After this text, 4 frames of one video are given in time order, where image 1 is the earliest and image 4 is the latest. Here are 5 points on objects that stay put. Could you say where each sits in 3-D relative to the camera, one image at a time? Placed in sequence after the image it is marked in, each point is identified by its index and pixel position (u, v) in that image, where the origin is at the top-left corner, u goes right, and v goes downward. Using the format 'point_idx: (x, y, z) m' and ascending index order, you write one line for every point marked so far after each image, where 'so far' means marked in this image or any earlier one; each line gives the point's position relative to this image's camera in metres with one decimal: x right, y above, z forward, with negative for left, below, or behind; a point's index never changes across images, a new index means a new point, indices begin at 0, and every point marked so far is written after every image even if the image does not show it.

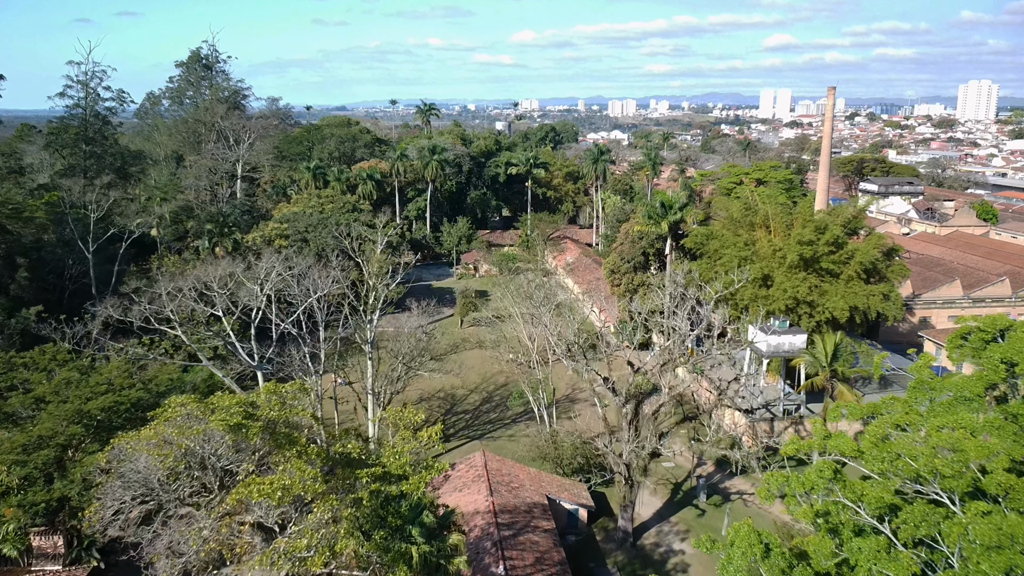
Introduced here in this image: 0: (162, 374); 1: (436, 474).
0: (-6.6, -1.7, +15.7) m
1: (-1.0, -2.4, +10.9) m
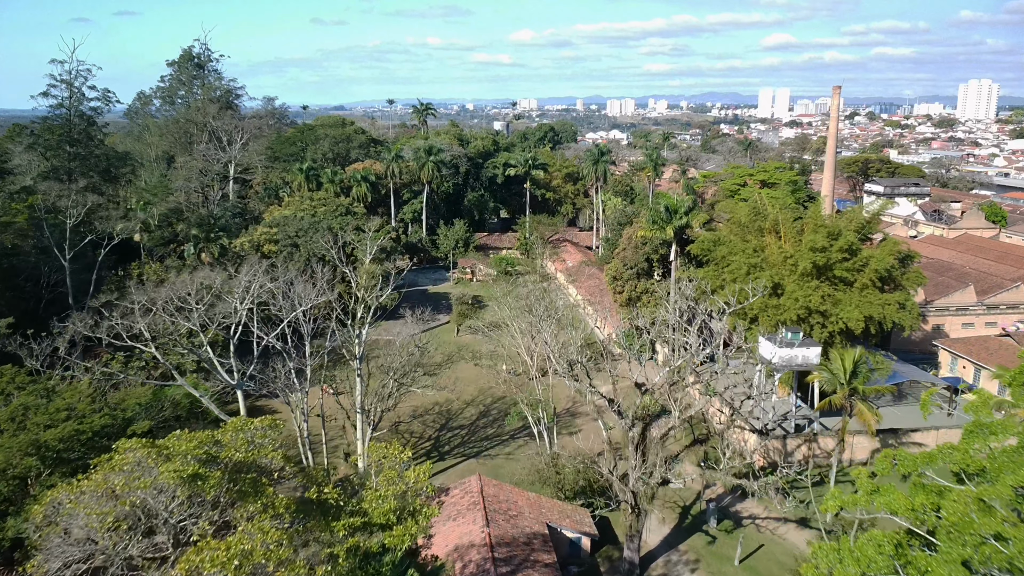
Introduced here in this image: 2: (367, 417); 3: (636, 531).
0: (-6.7, -1.9, +14.6) m
1: (-1.0, -2.7, +9.8) m
2: (-3.2, -2.9, +18.5) m
3: (+2.3, -4.4, +15.2) m
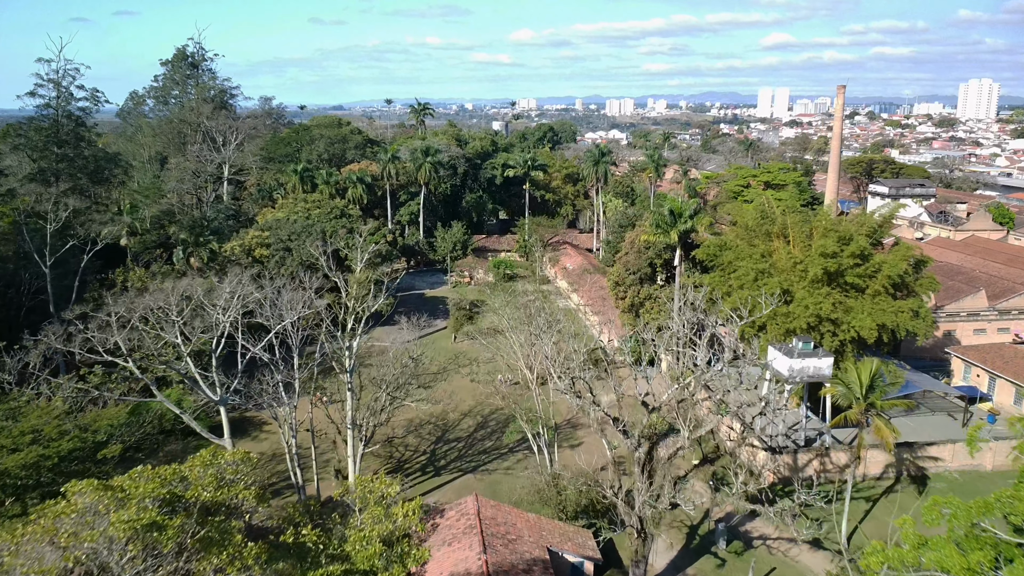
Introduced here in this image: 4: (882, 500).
0: (-6.7, -2.1, +13.7) m
1: (-1.1, -2.9, +8.9) m
2: (-3.2, -3.1, +17.6) m
3: (+2.2, -4.6, +14.3) m
4: (+8.5, -4.9, +19.1) m
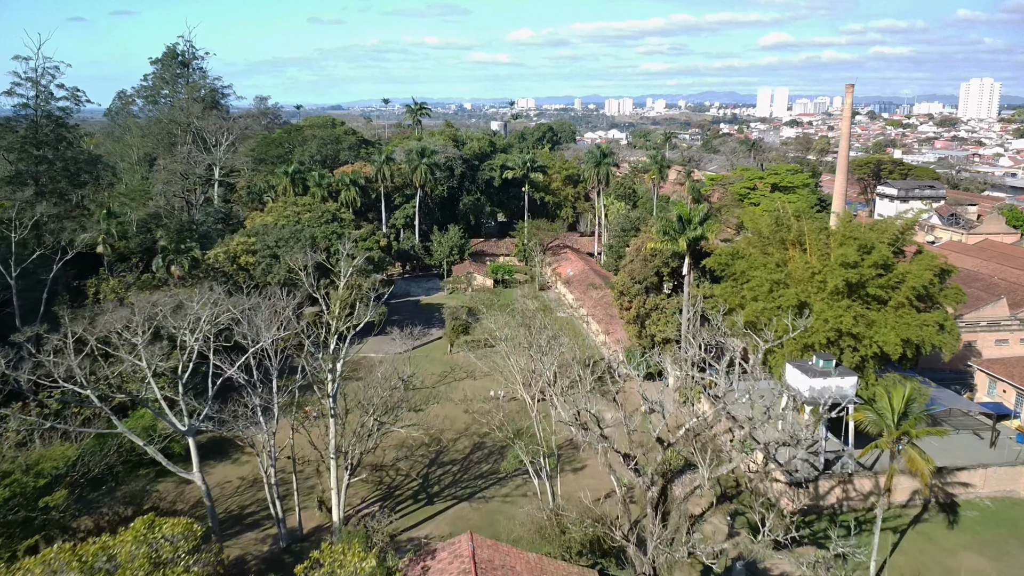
0: (-6.7, -2.4, +12.2) m
1: (-1.1, -3.2, +7.5) m
2: (-3.3, -3.4, +16.2) m
3: (+2.2, -4.9, +12.9) m
4: (+8.4, -5.2, +17.7) m
